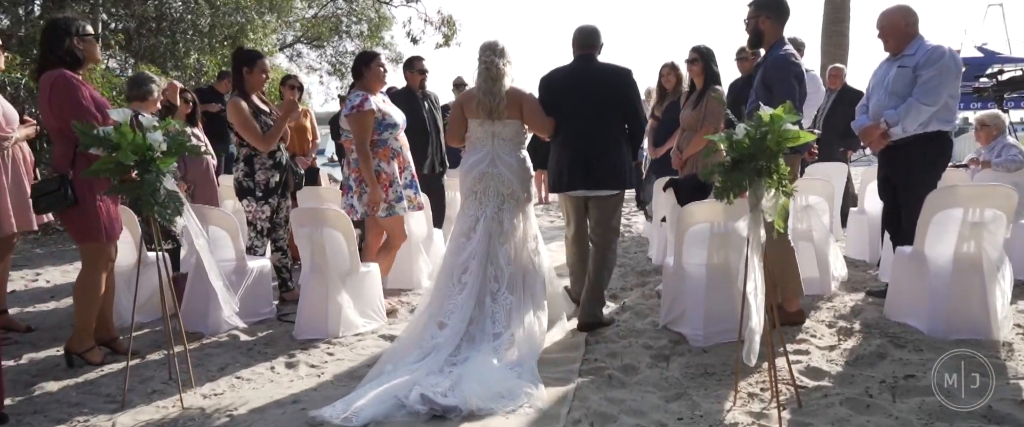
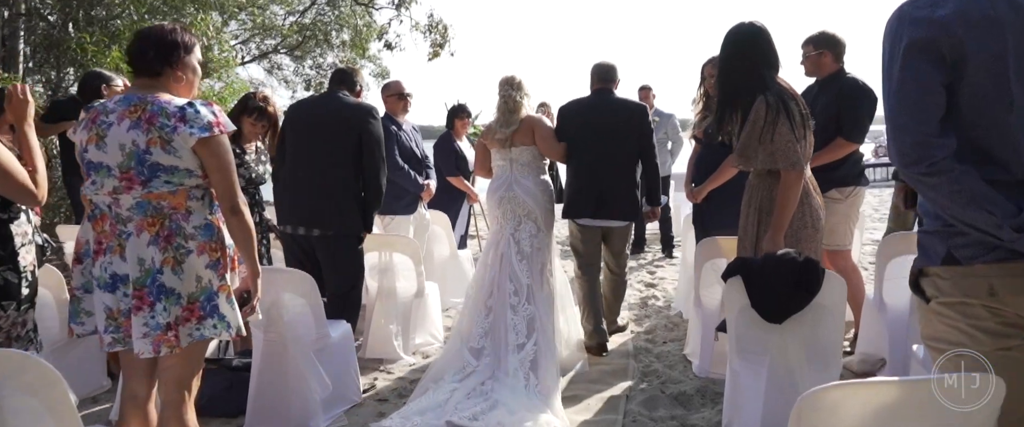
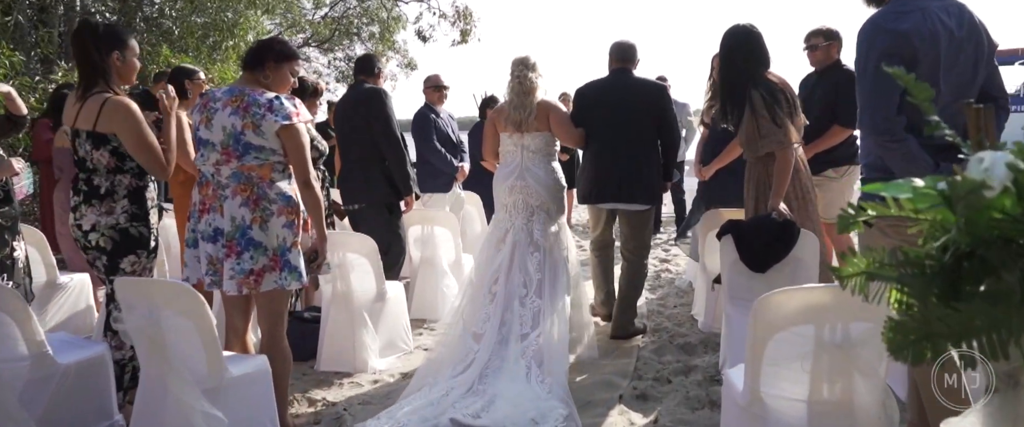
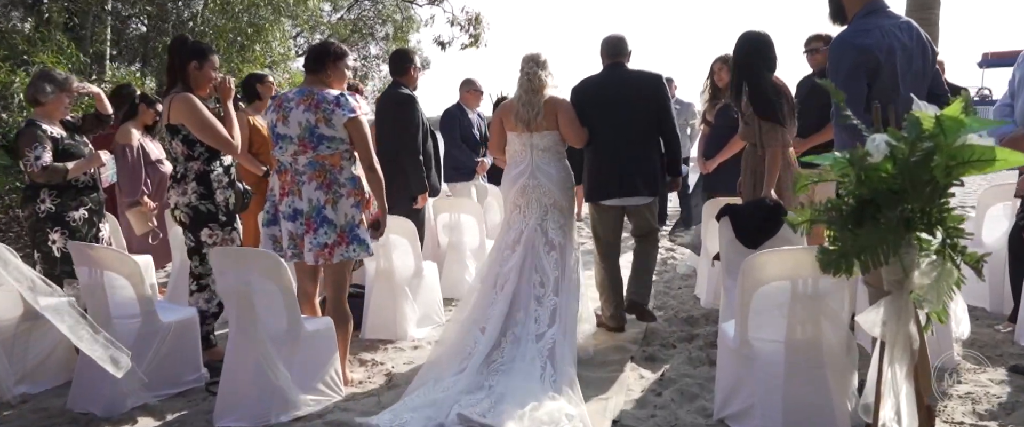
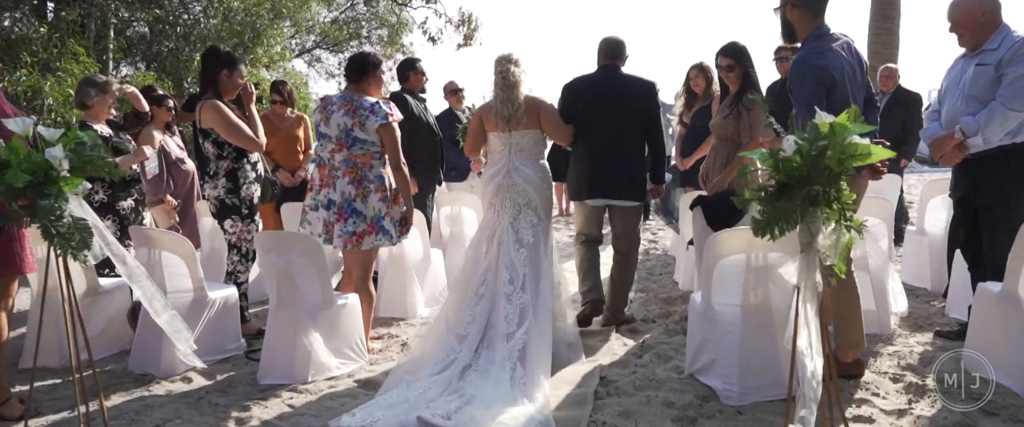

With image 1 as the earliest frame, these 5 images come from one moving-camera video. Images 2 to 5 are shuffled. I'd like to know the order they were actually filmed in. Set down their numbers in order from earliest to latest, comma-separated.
5, 4, 3, 2
